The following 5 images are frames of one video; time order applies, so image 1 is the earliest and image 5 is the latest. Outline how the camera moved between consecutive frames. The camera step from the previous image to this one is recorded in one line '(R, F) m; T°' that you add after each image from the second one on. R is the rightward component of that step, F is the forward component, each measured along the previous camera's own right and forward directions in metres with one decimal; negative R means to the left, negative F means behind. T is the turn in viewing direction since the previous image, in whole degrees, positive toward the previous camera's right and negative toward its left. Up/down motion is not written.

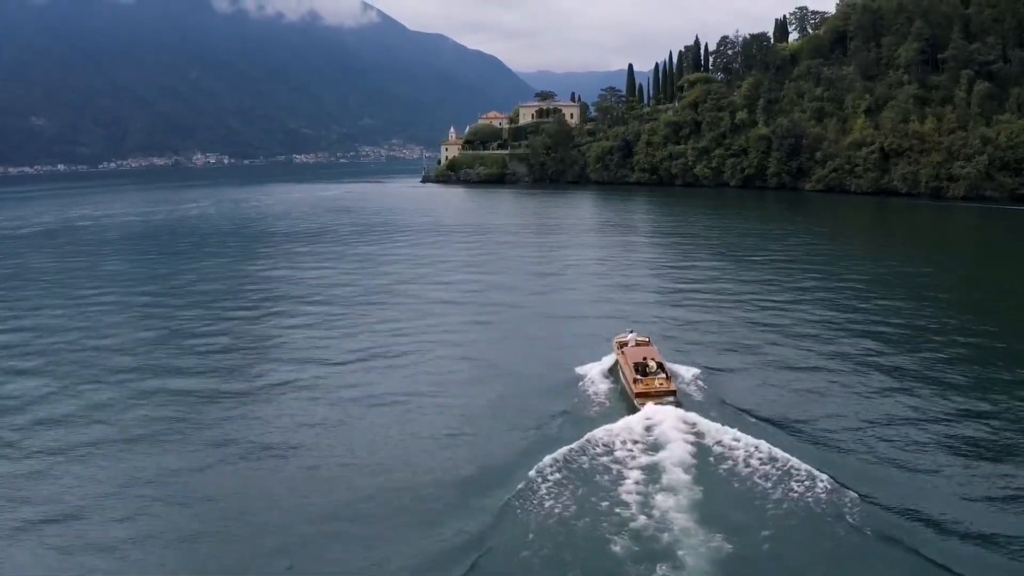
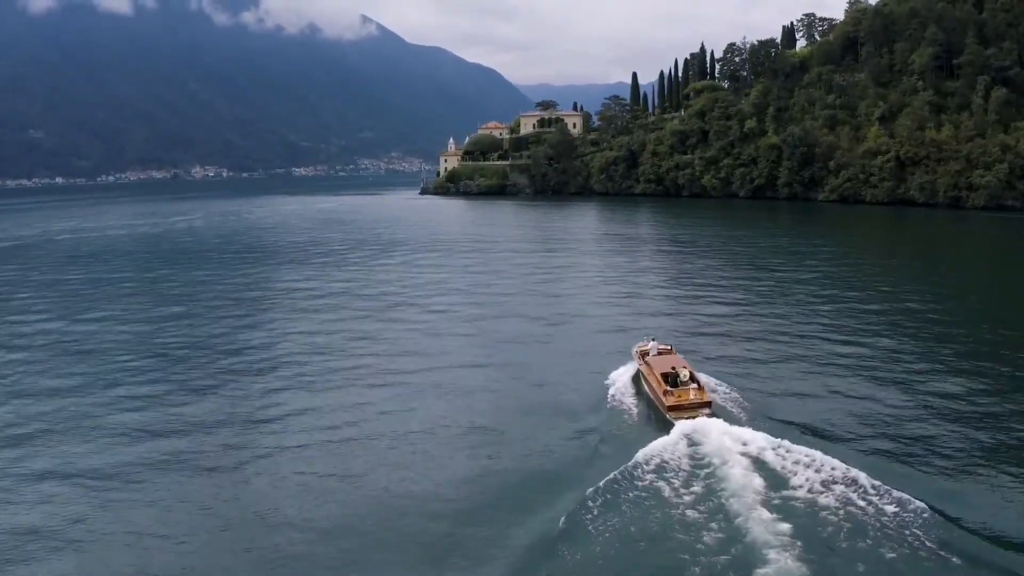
(-0.2, +3.4) m; 0°
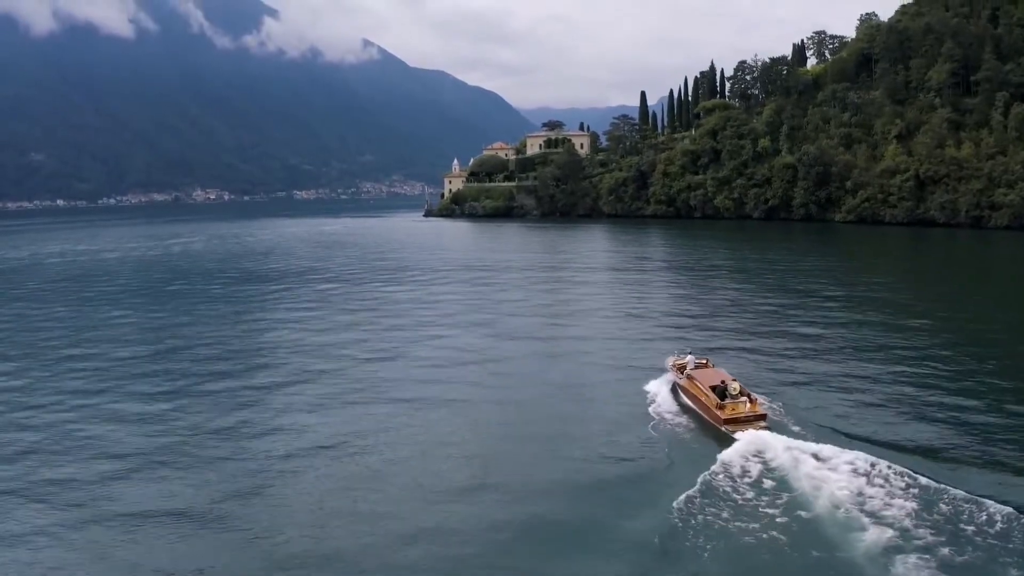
(-0.7, +2.7) m; 0°
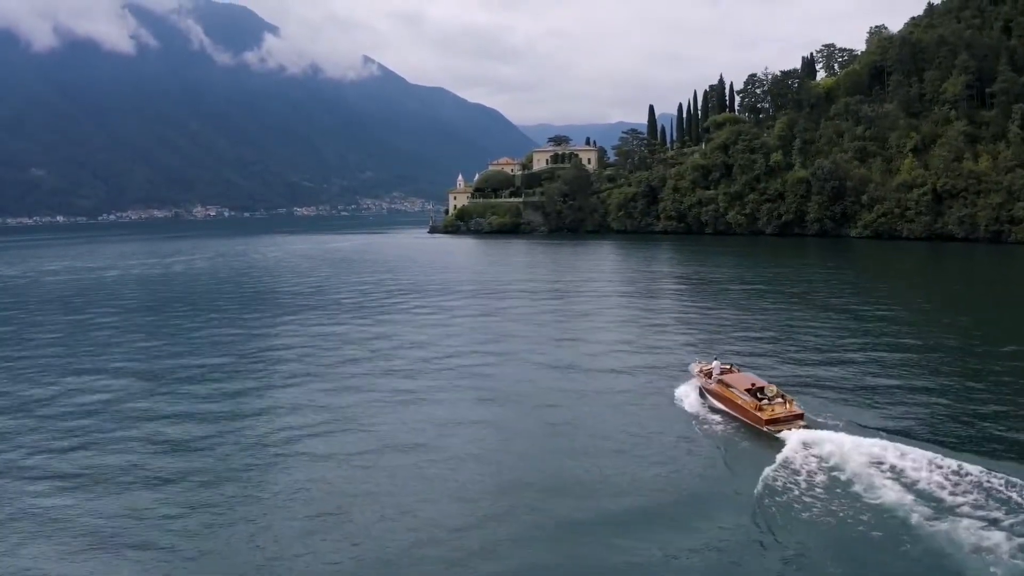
(-0.9, +2.1) m; 0°
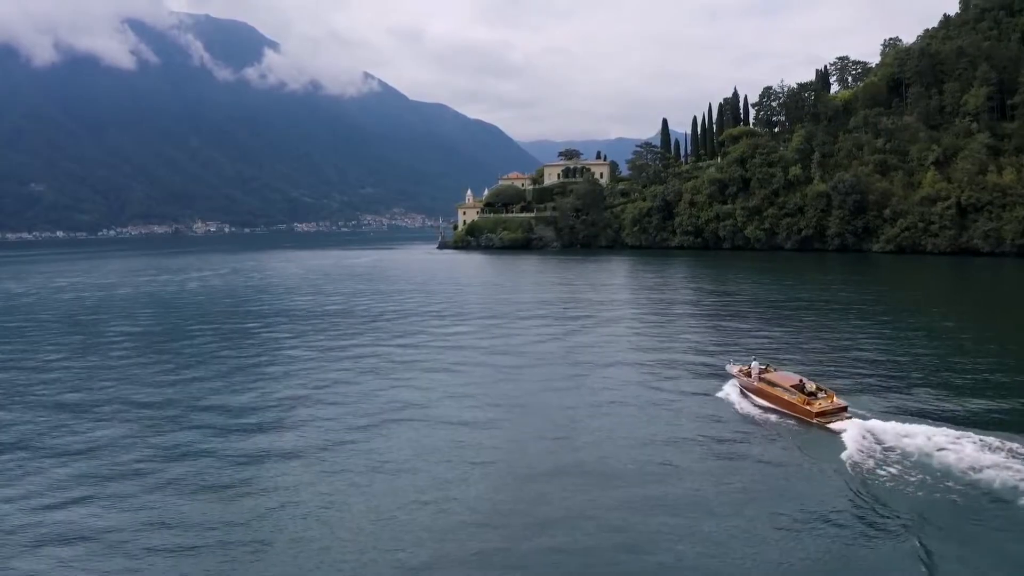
(-1.7, +2.1) m; 0°
